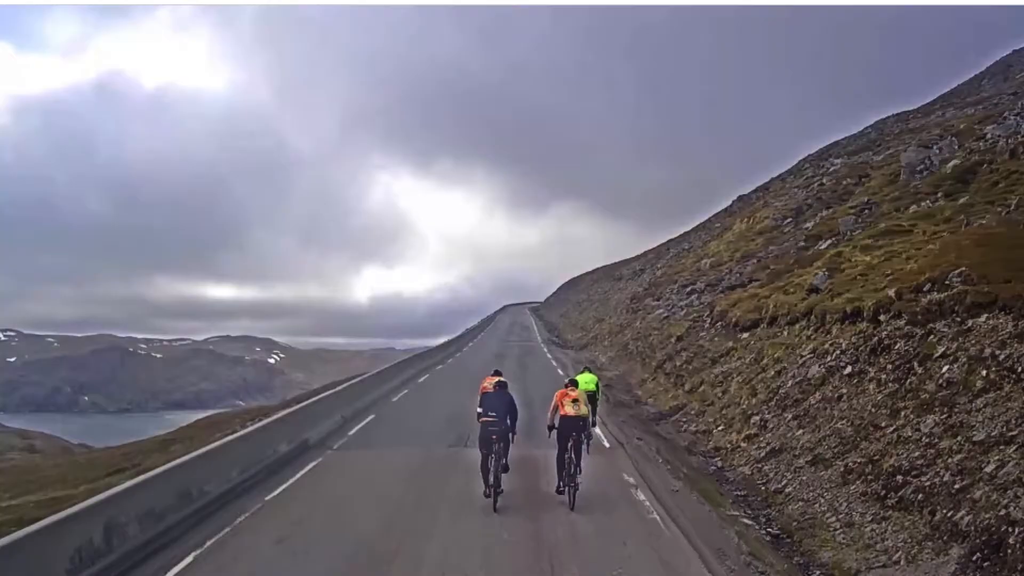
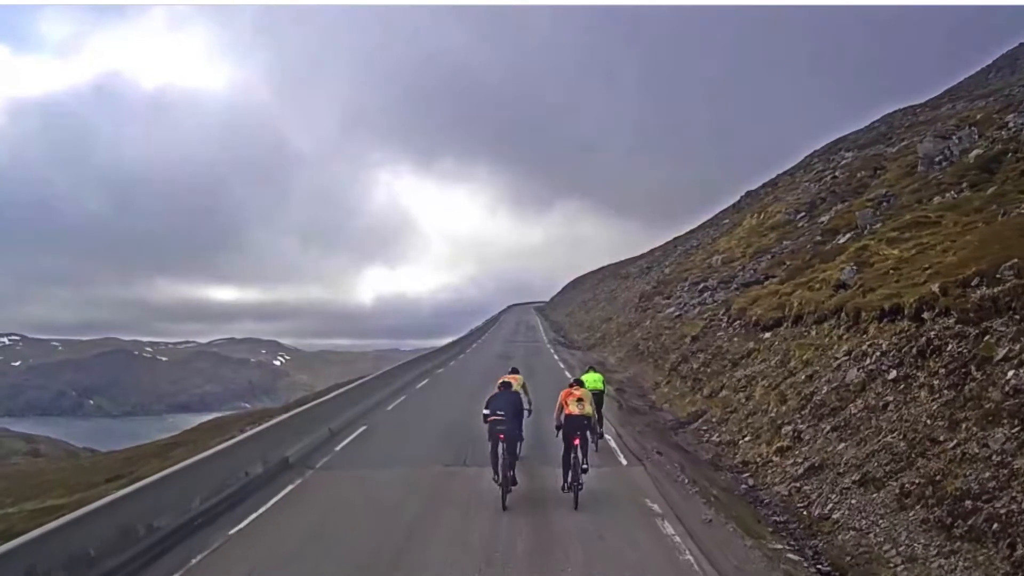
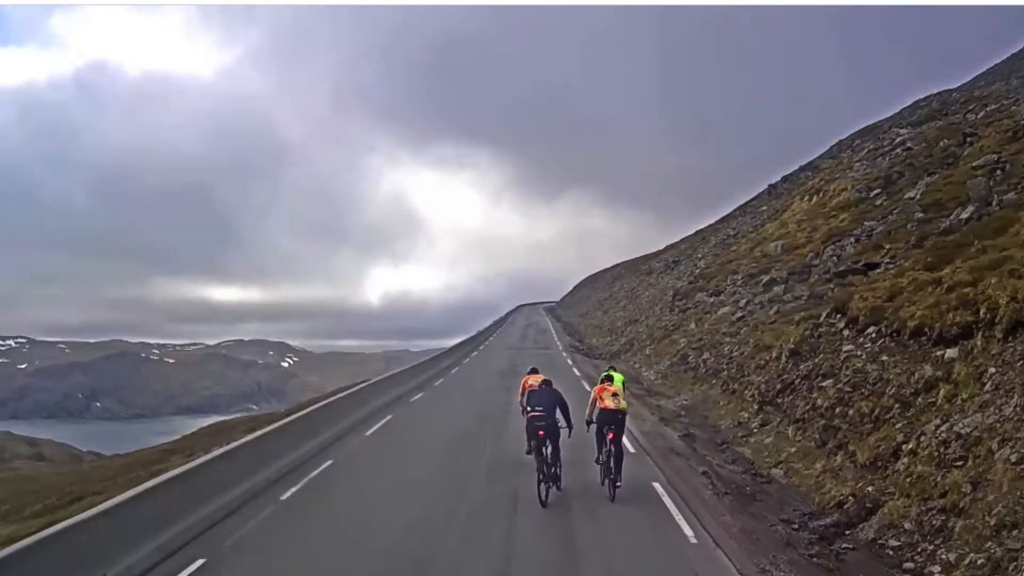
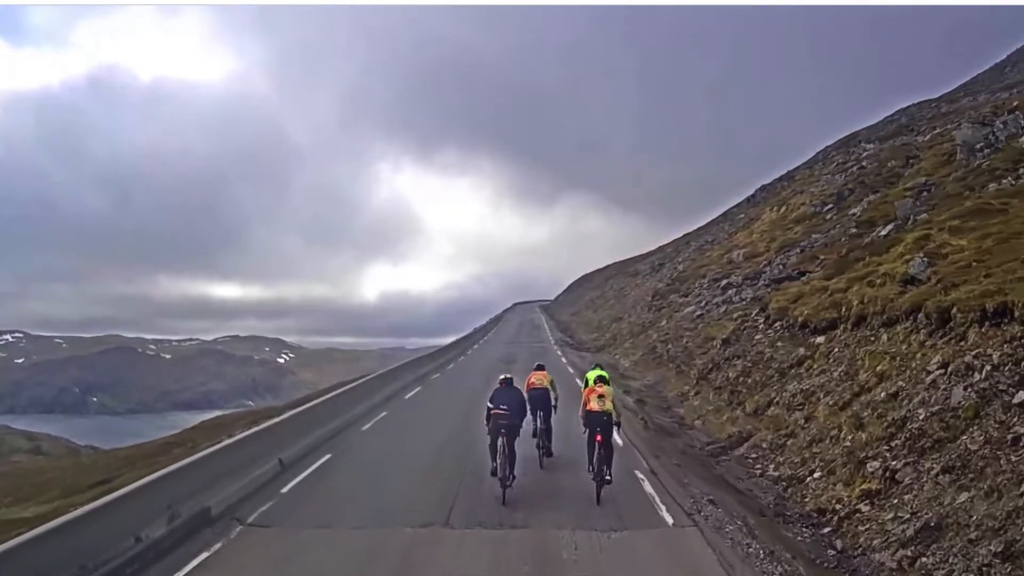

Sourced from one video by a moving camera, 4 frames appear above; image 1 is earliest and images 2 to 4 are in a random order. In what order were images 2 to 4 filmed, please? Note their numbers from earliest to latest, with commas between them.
2, 4, 3
